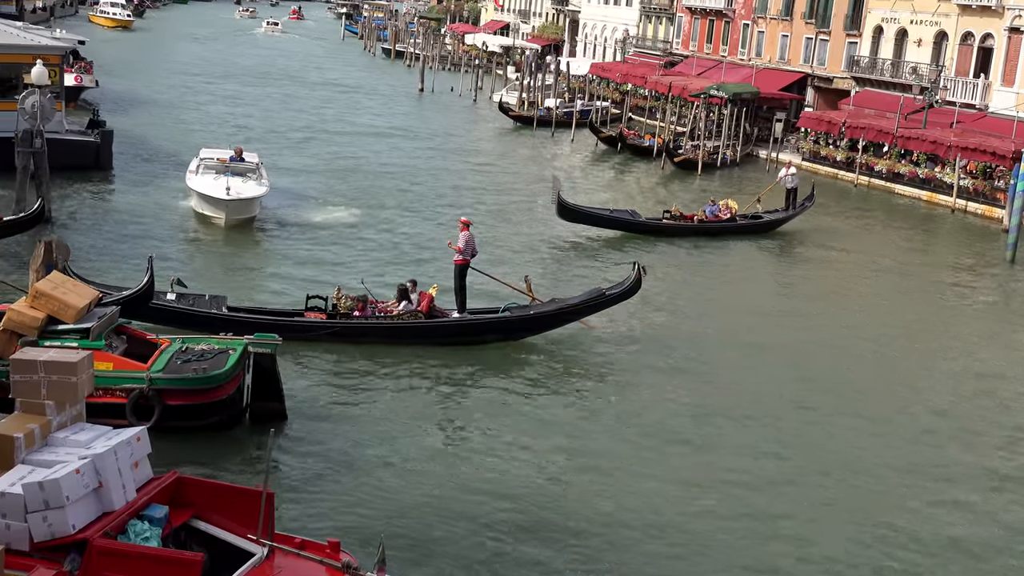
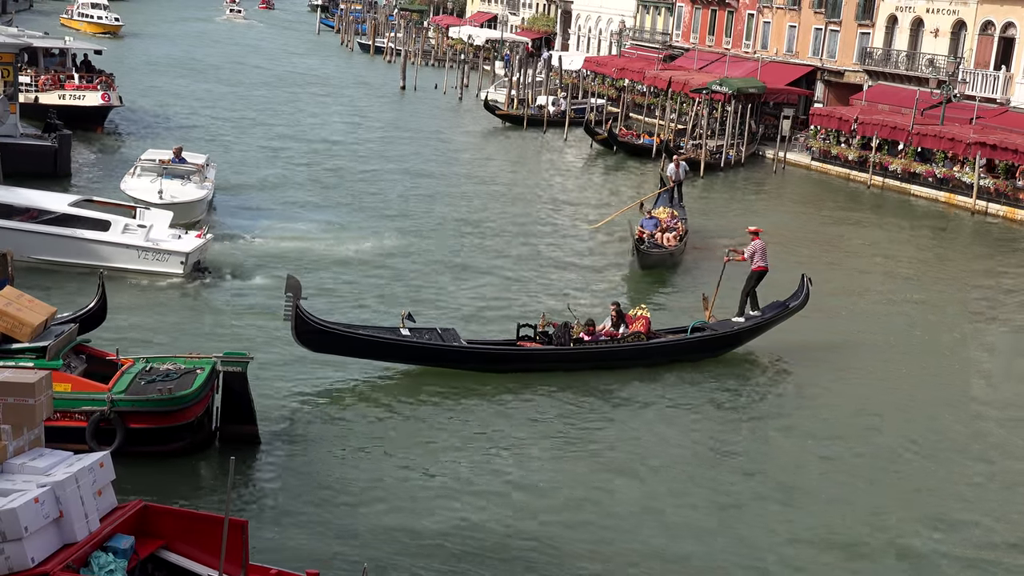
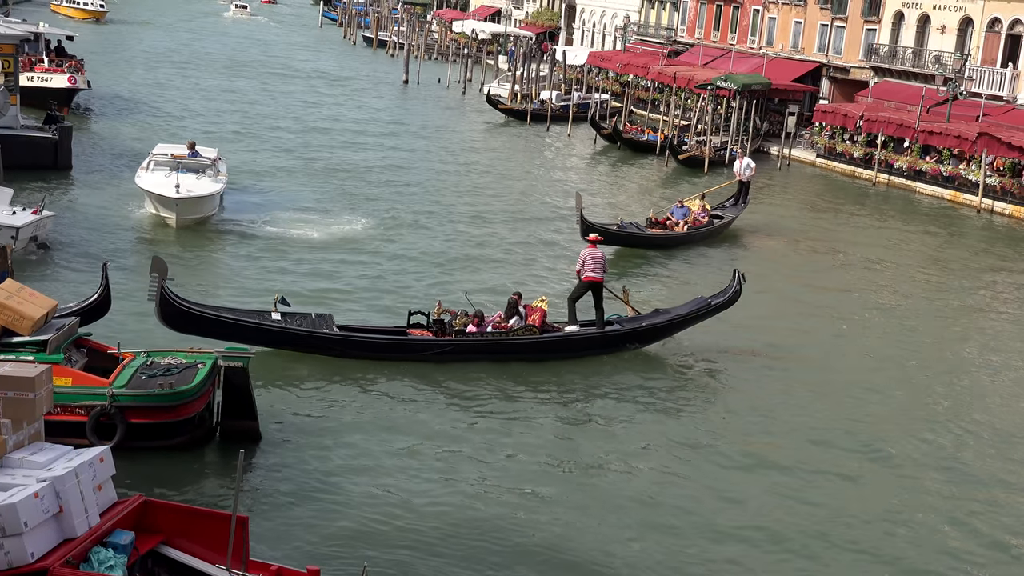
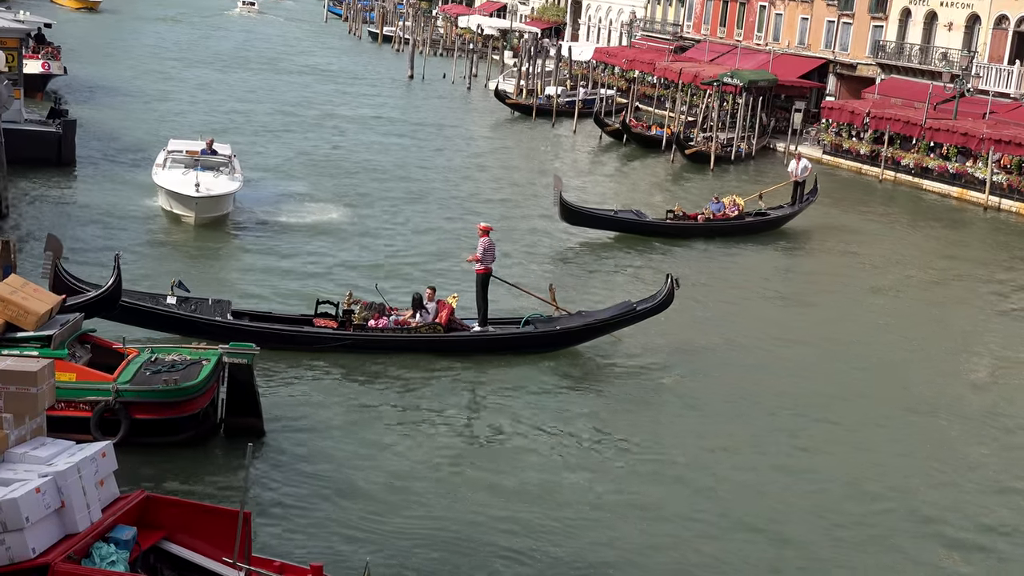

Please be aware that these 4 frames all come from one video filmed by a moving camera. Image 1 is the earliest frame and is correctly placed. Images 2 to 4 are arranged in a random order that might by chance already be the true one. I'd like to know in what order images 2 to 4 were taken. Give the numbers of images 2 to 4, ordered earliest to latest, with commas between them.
4, 3, 2
